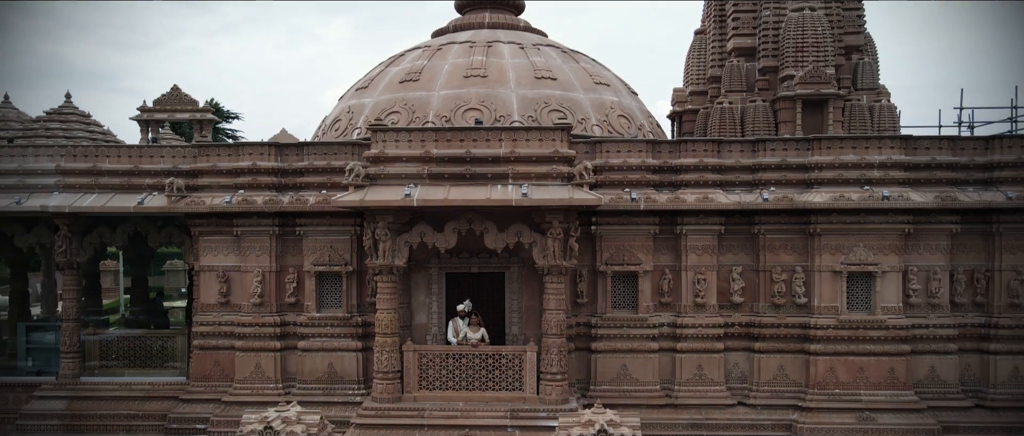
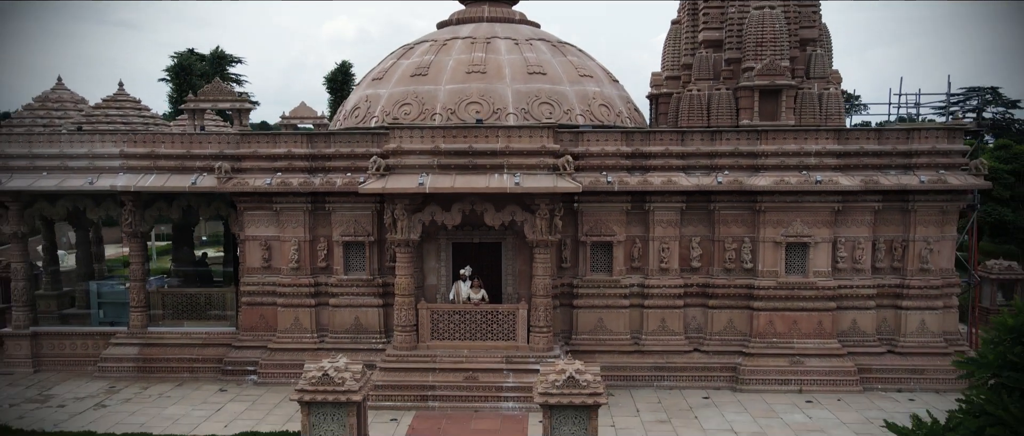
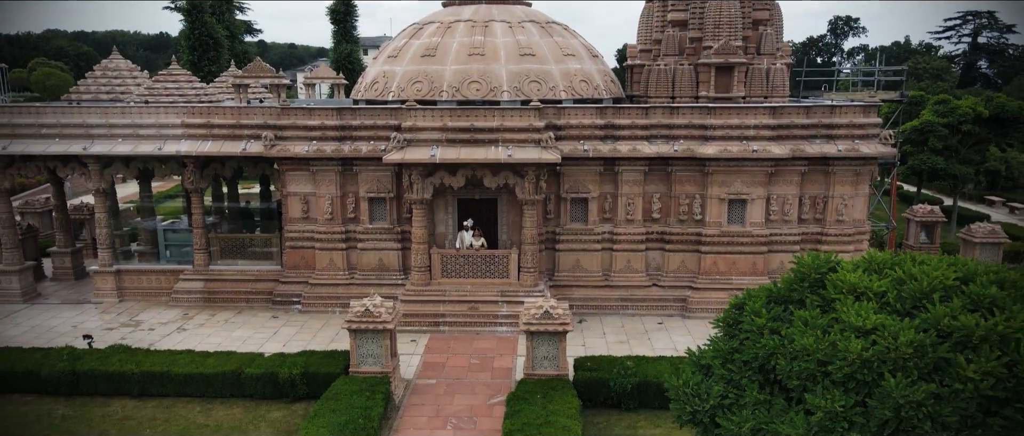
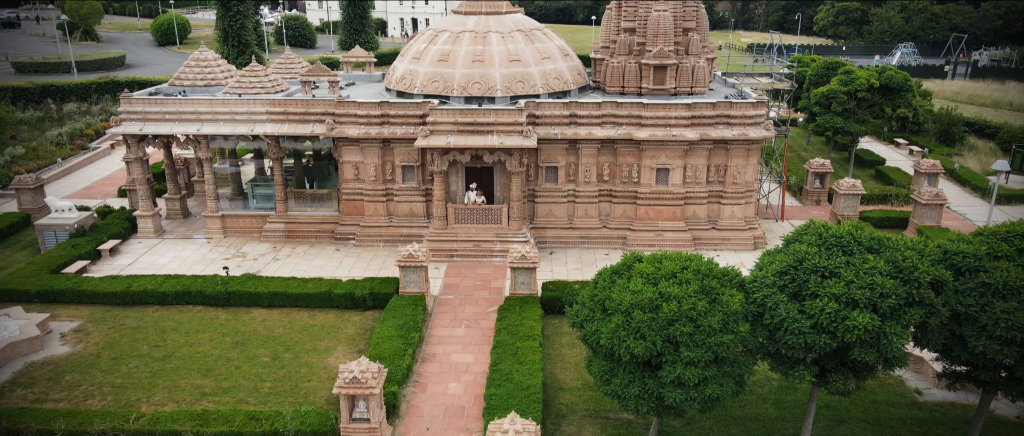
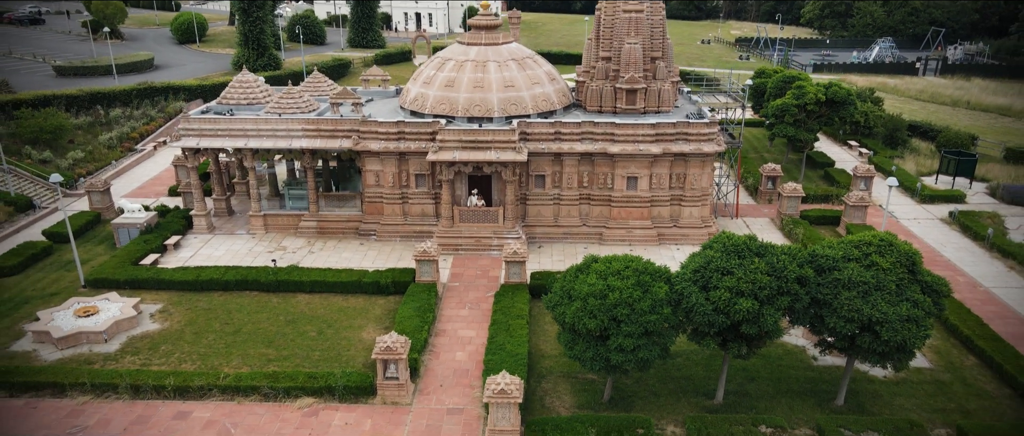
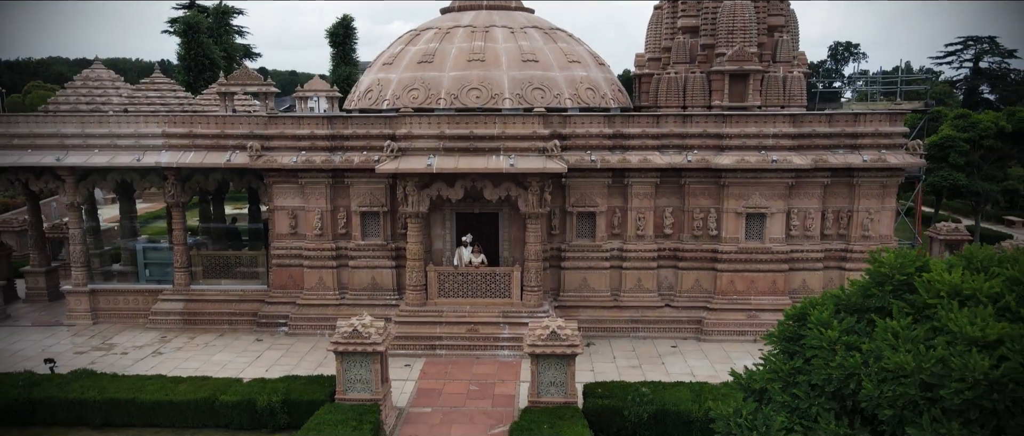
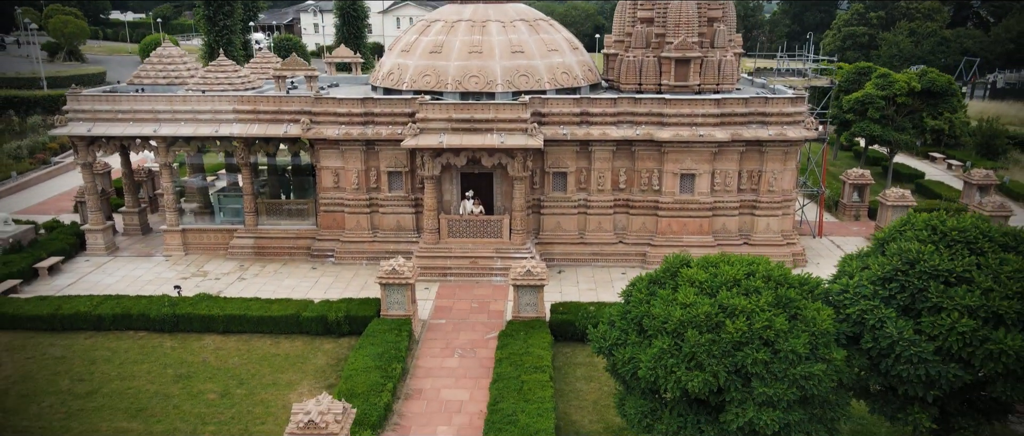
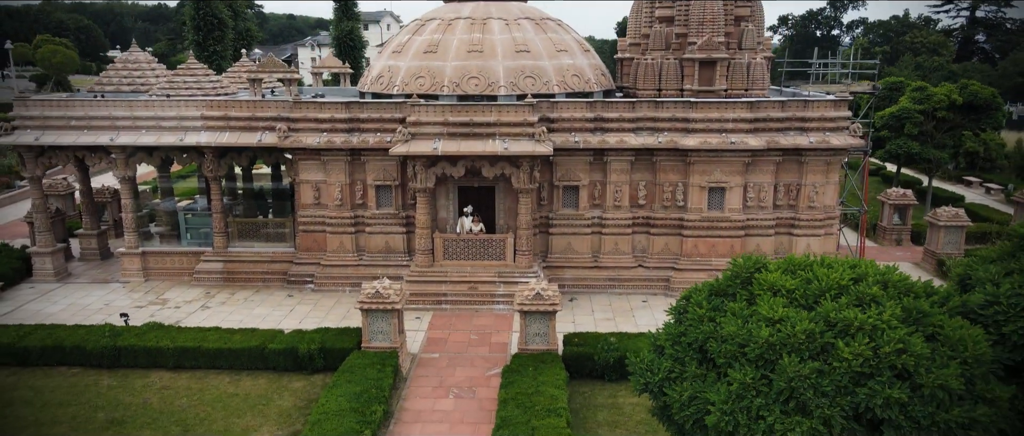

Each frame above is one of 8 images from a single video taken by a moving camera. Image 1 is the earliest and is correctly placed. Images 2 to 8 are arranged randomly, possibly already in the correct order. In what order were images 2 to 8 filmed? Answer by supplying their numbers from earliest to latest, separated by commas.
2, 6, 3, 8, 7, 4, 5
